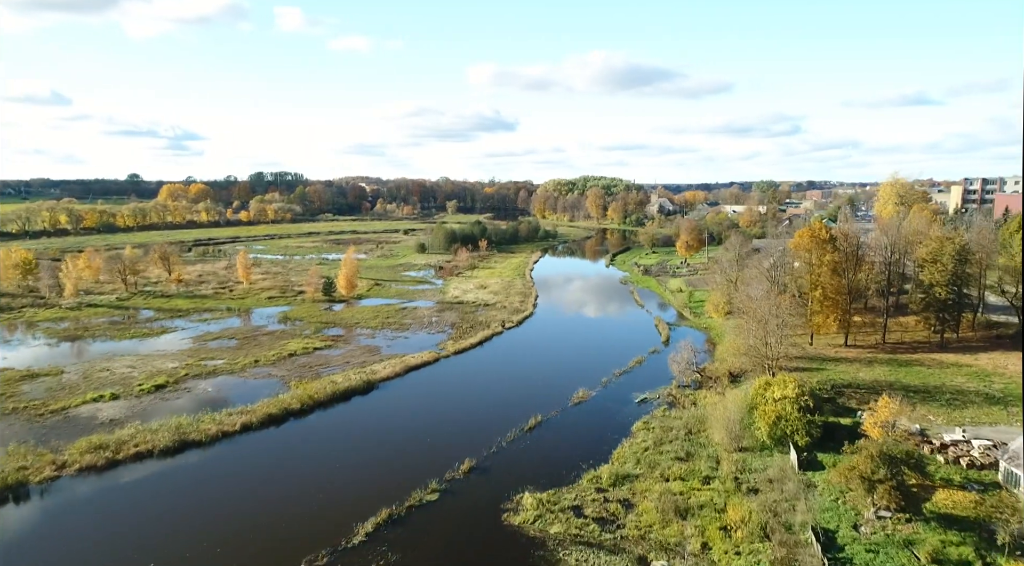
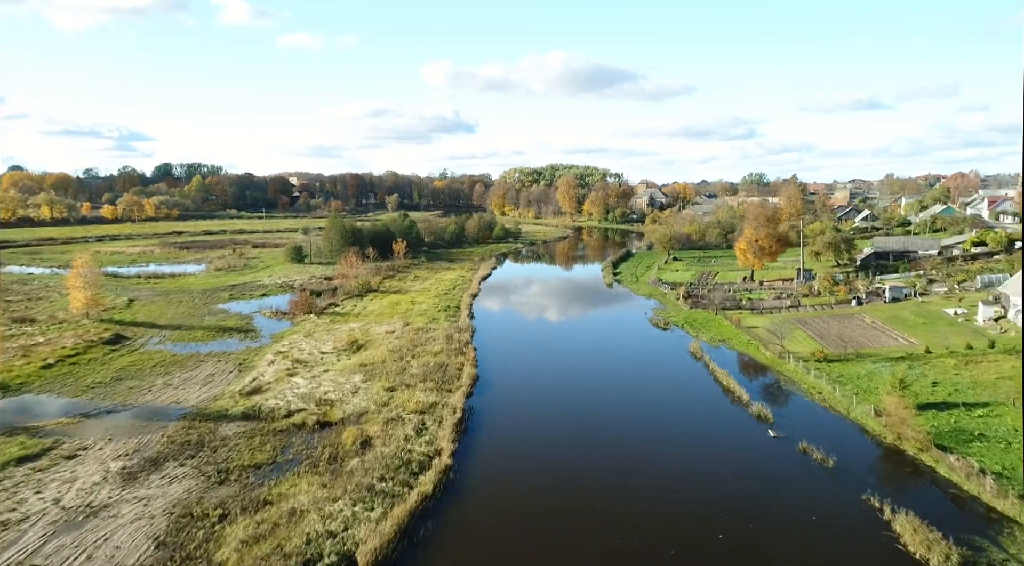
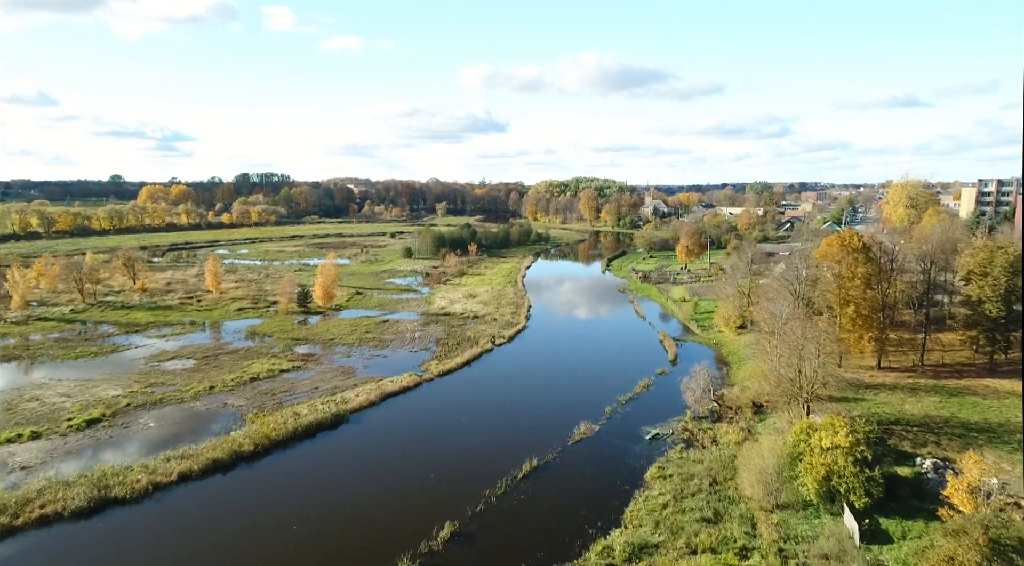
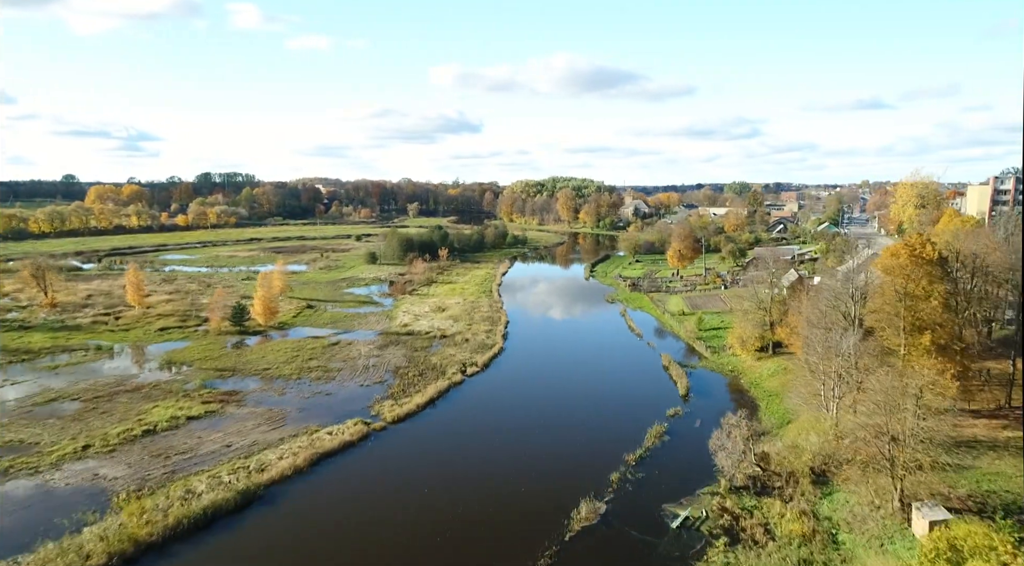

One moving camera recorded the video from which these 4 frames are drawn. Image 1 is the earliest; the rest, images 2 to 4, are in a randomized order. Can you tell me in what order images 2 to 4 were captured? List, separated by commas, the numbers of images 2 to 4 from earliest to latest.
3, 4, 2
